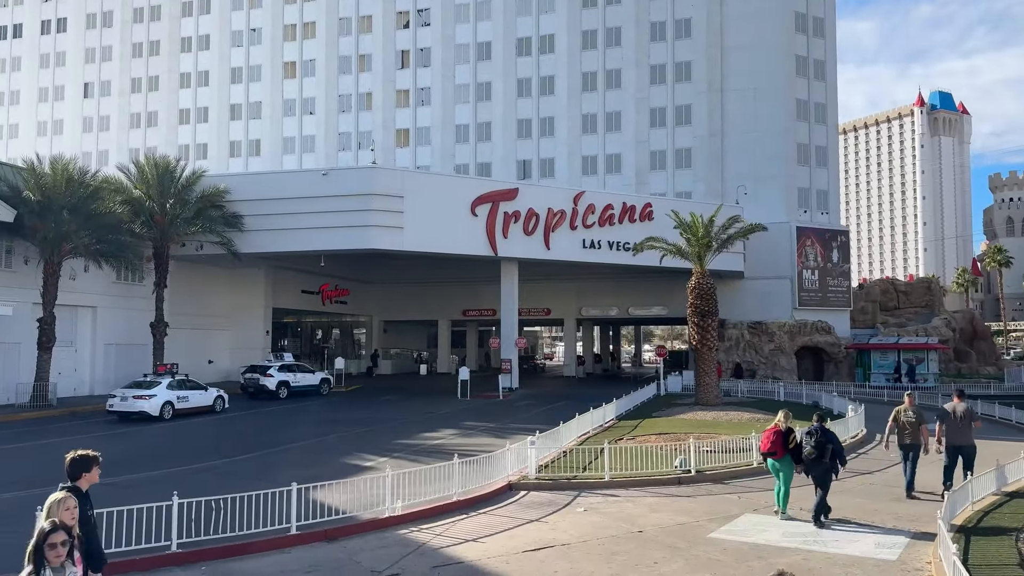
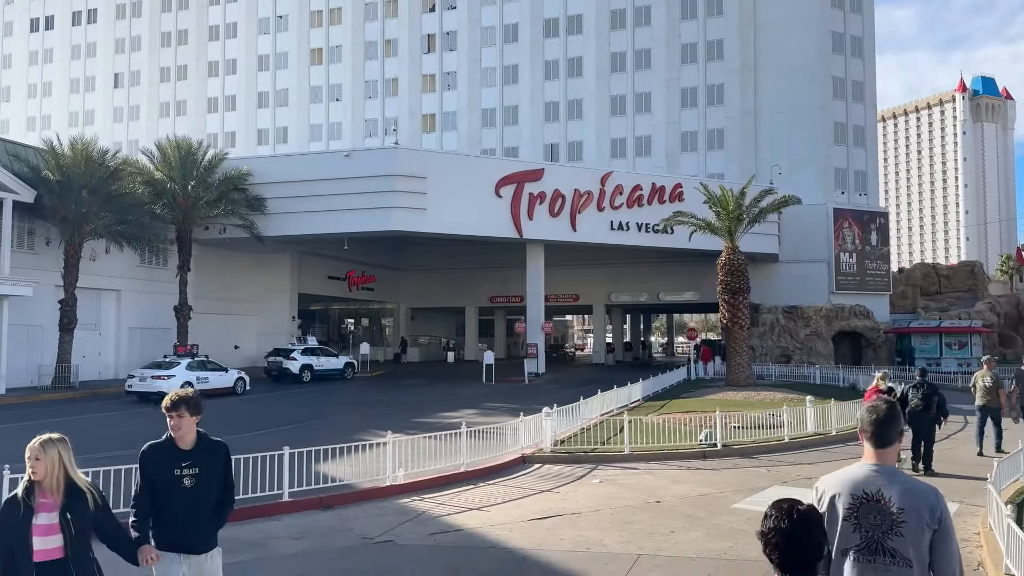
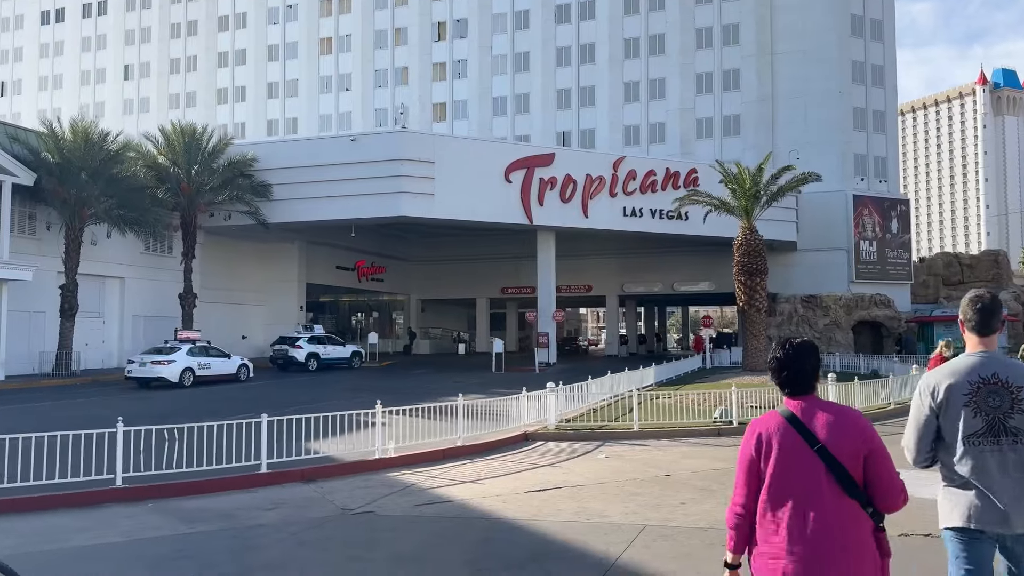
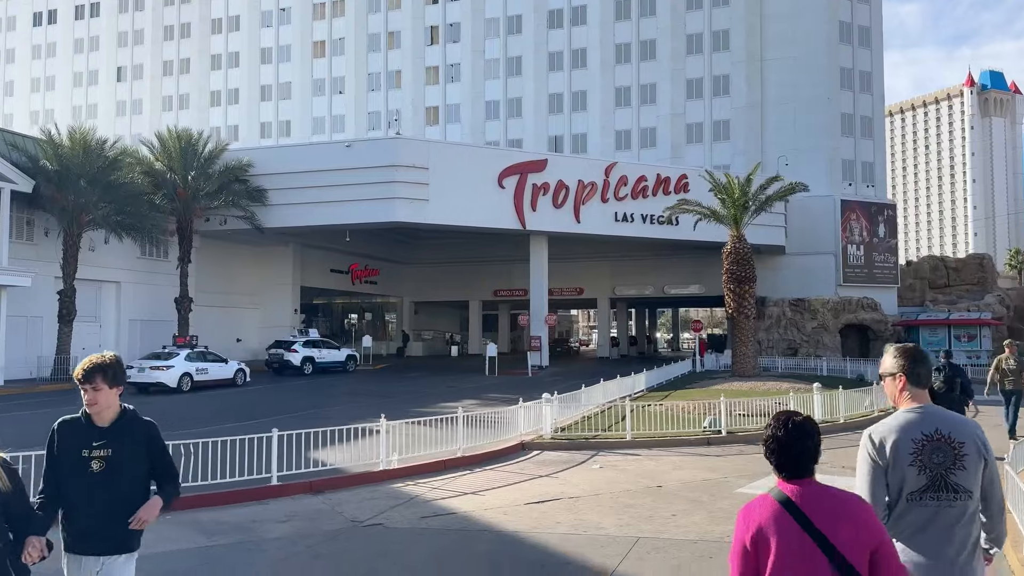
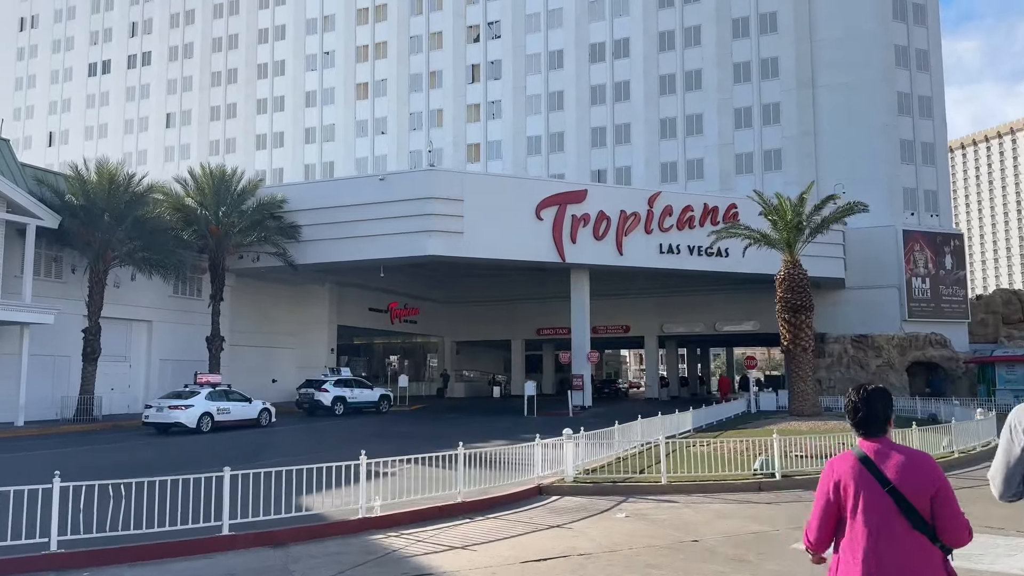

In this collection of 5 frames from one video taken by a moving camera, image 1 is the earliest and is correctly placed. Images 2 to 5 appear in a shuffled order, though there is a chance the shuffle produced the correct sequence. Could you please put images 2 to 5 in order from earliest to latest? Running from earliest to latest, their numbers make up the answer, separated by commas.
2, 4, 3, 5
